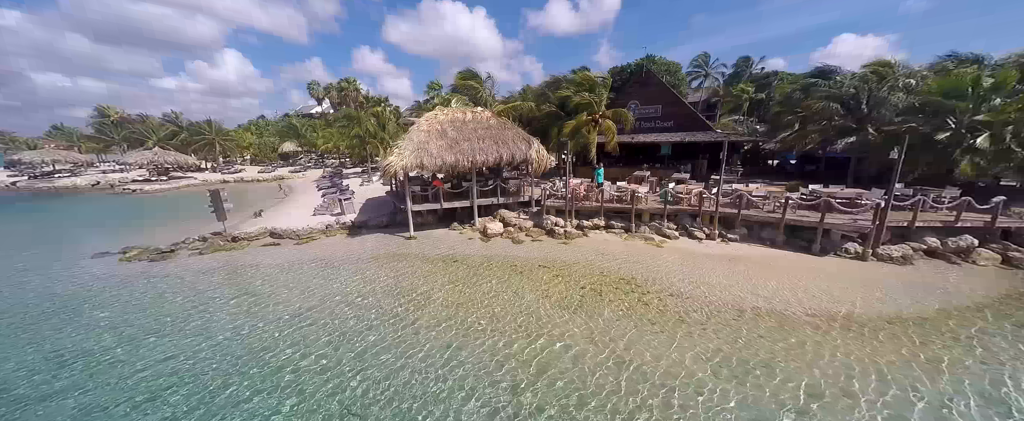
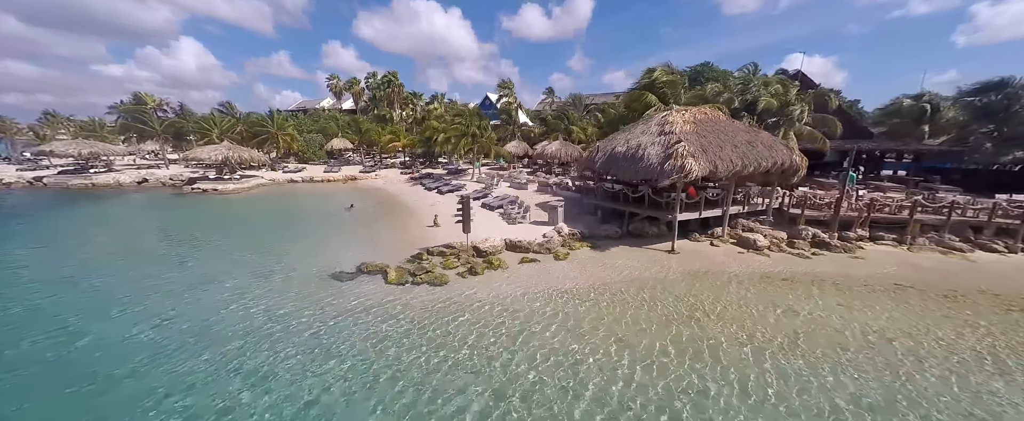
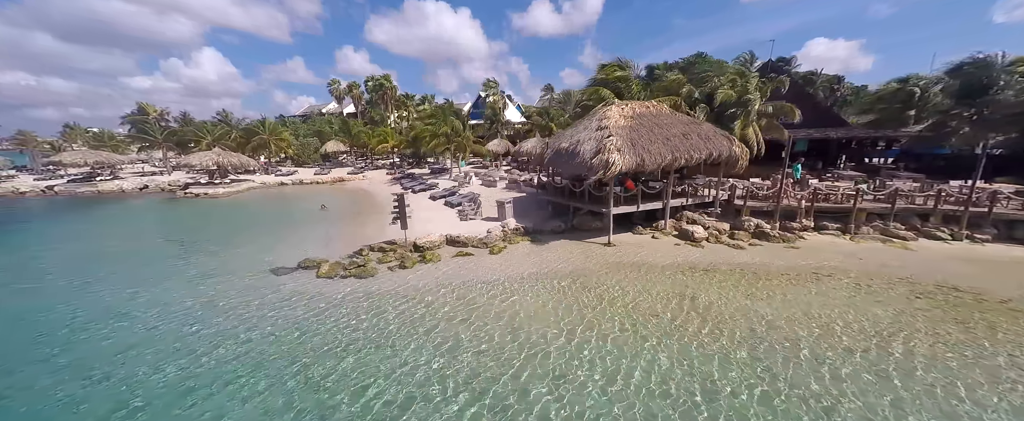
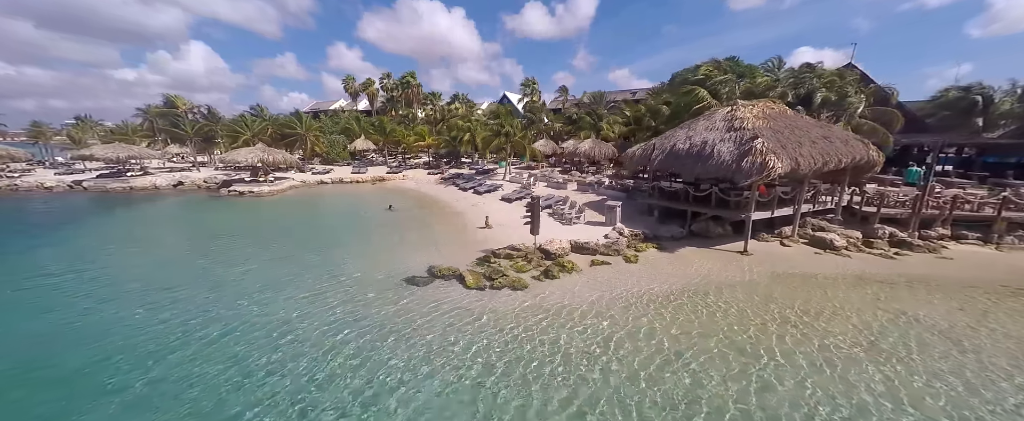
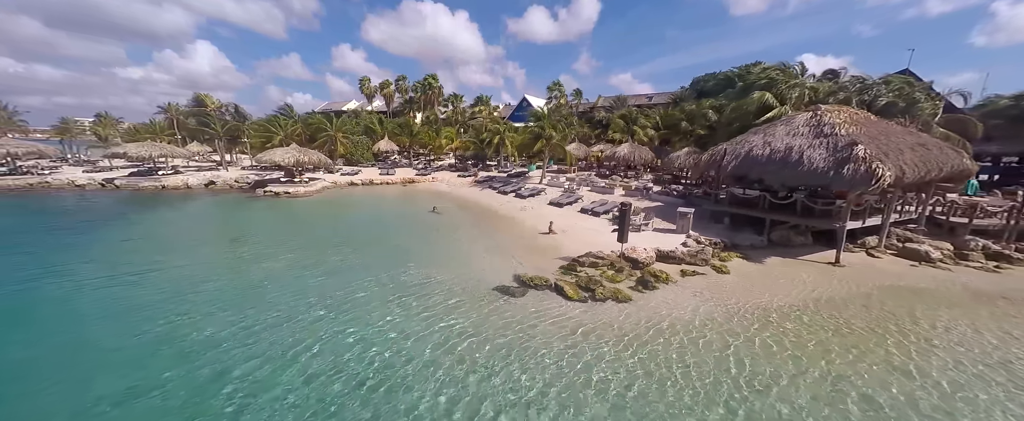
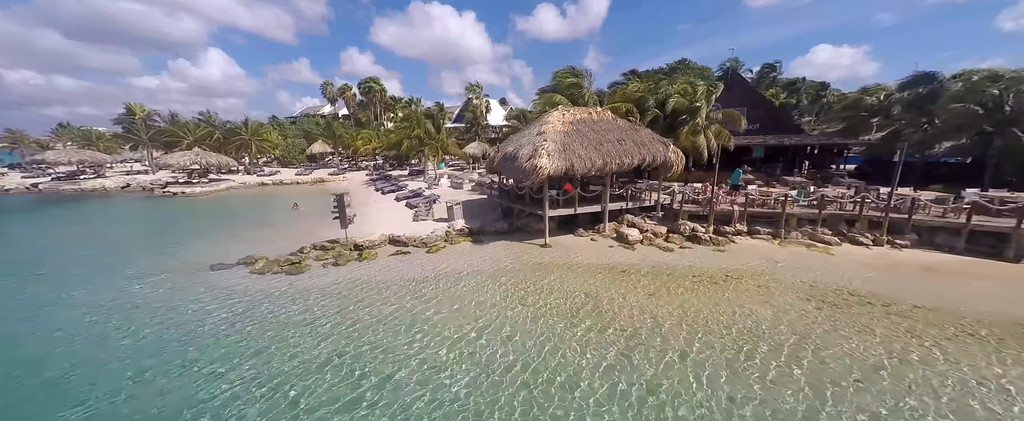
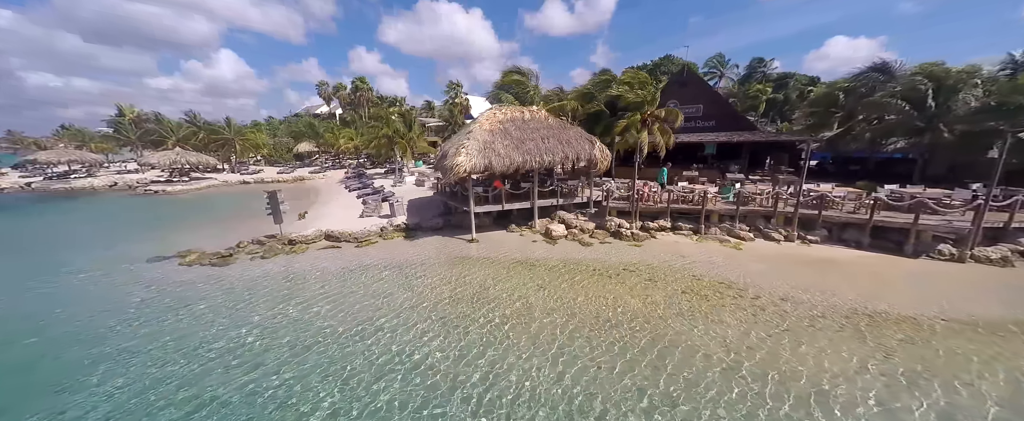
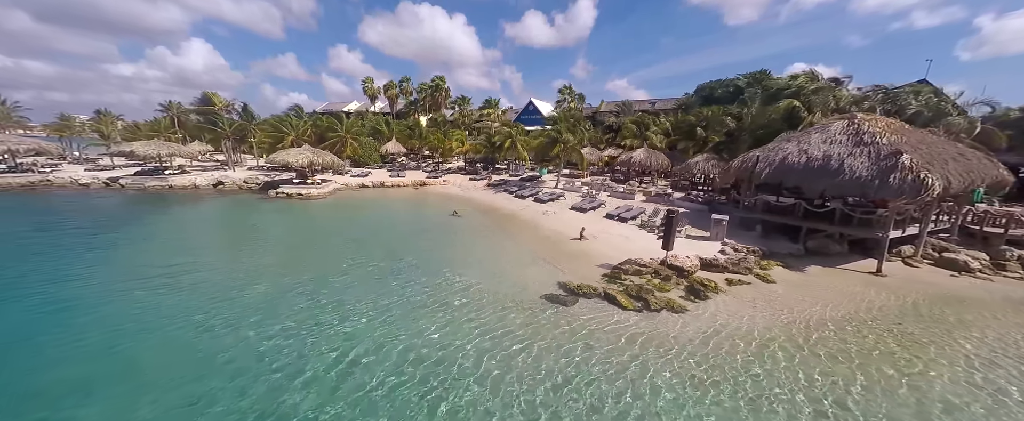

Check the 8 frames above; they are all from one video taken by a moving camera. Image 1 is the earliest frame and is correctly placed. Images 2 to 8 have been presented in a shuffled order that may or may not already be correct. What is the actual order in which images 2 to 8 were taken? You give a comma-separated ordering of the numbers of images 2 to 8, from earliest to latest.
7, 6, 3, 2, 4, 5, 8
